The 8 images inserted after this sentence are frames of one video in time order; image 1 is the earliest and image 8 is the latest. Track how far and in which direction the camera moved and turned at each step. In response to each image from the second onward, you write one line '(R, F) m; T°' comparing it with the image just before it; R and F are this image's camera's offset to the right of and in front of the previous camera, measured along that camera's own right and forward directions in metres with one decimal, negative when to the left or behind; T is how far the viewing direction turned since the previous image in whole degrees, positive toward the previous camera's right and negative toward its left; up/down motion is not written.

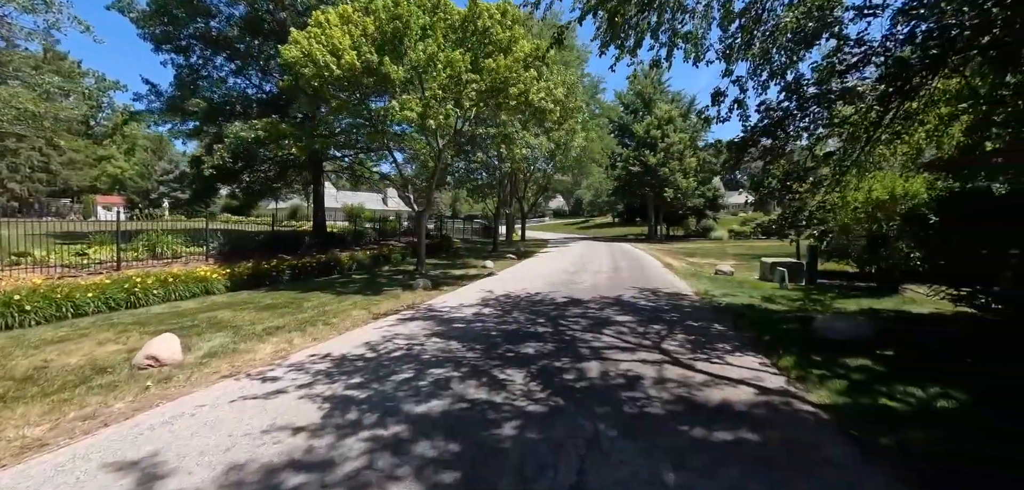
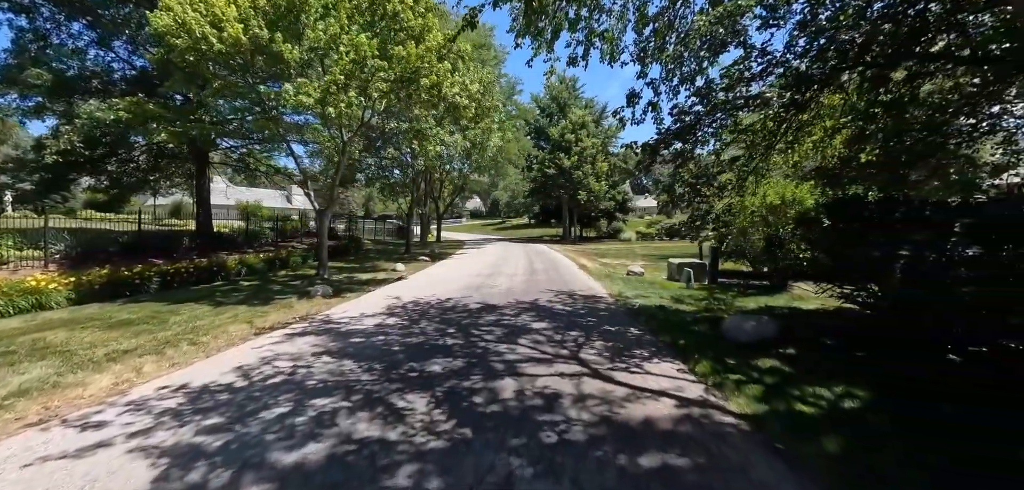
(+0.2, +0.5) m; +11°
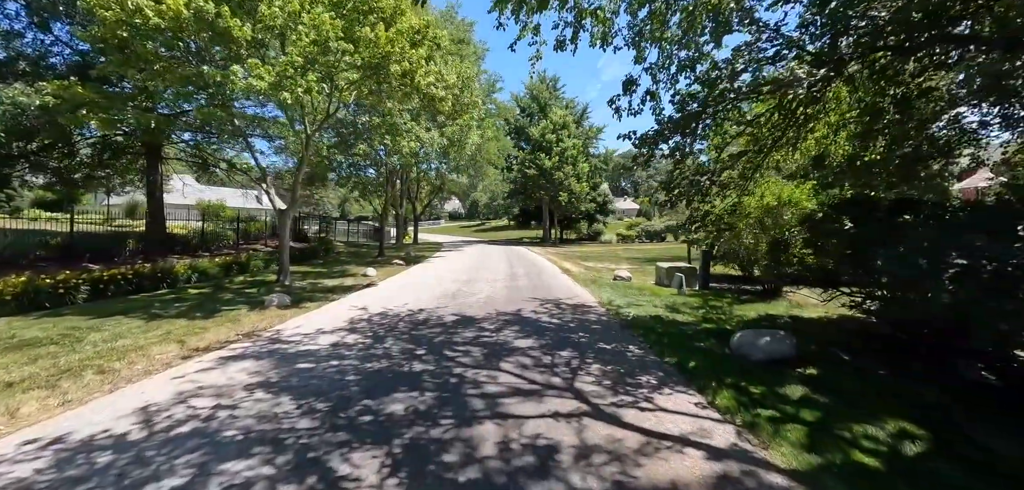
(0.0, +0.9) m; +3°
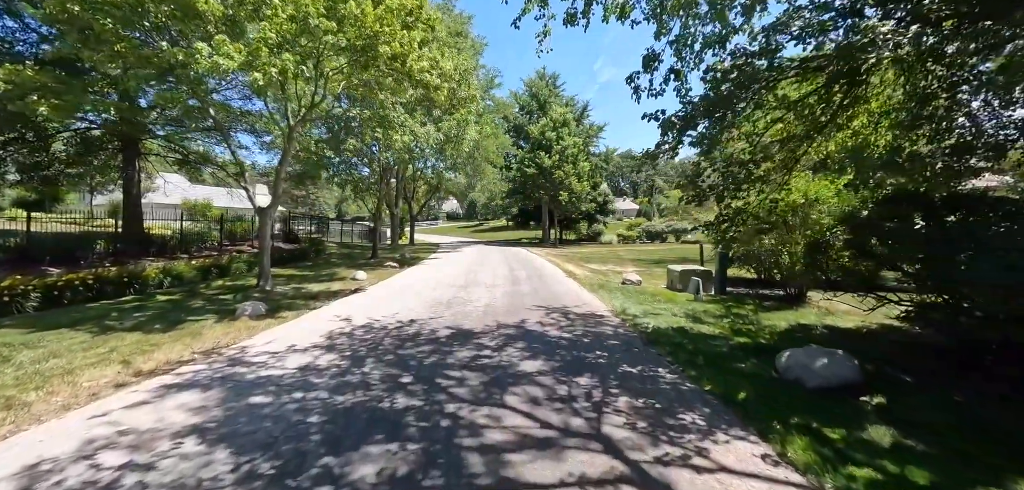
(-0.1, +1.0) m; 0°
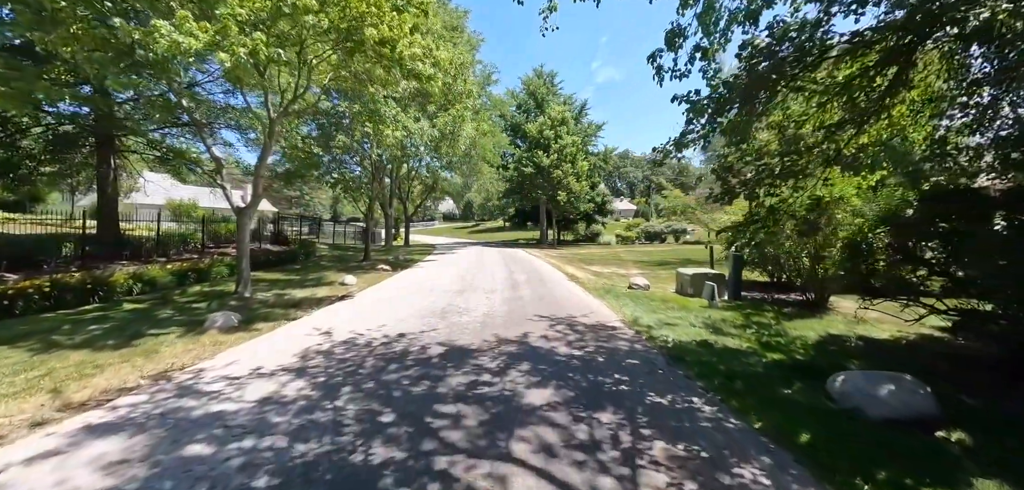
(-0.1, +0.8) m; +1°
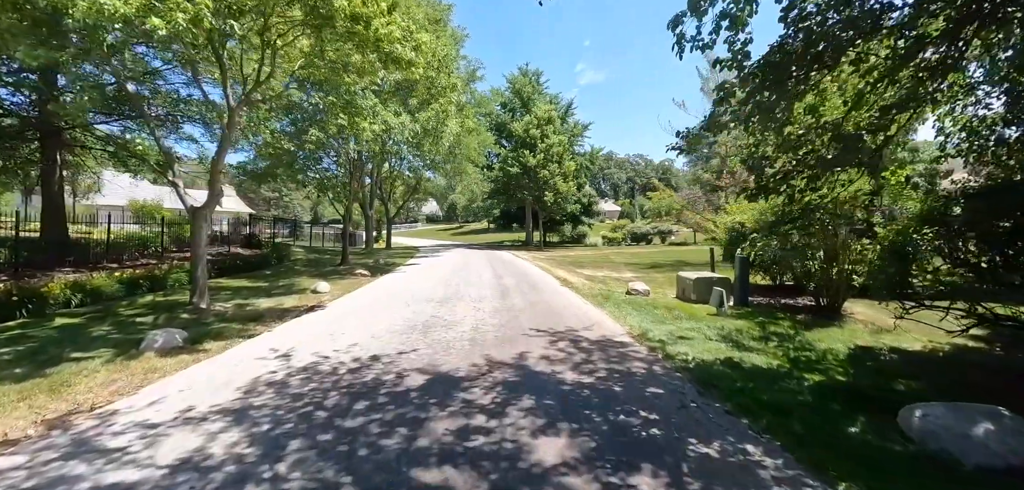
(-0.1, +0.9) m; +2°
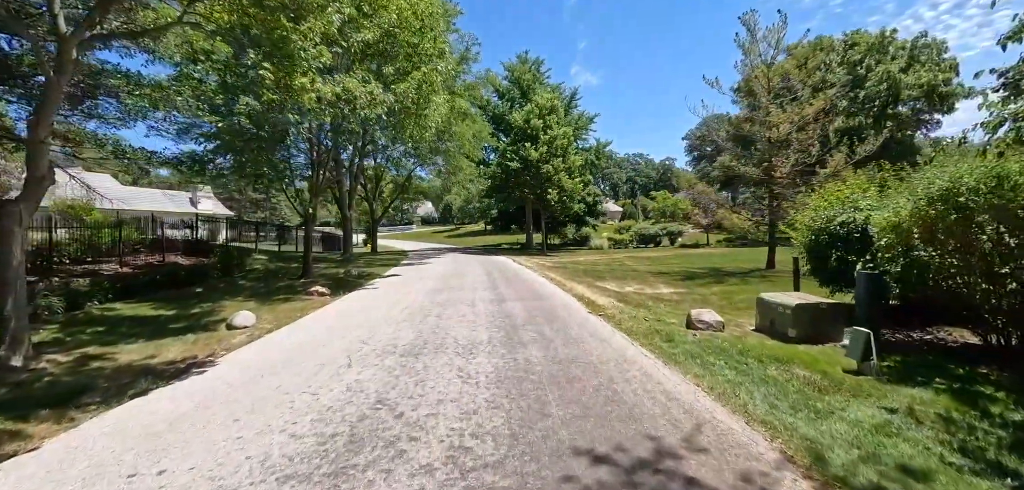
(-0.2, +3.4) m; 0°
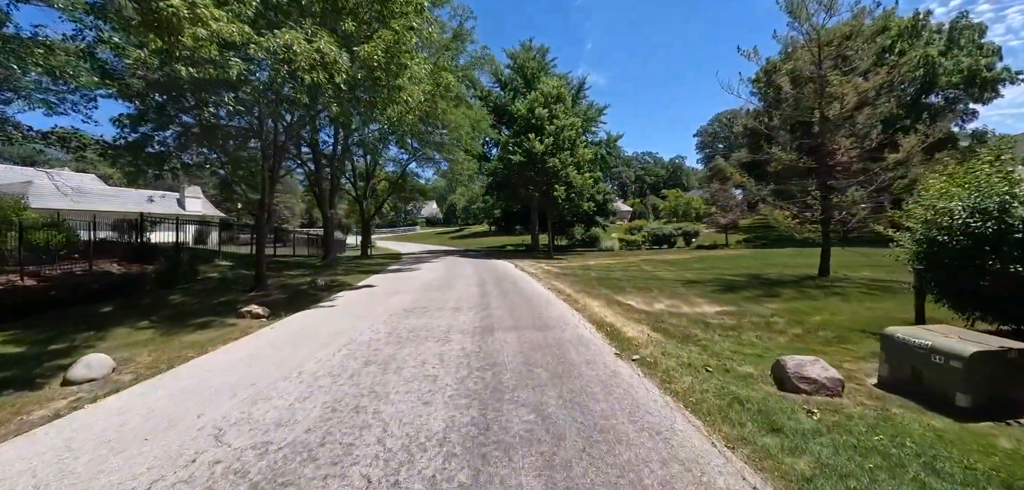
(+0.3, +2.7) m; -1°
